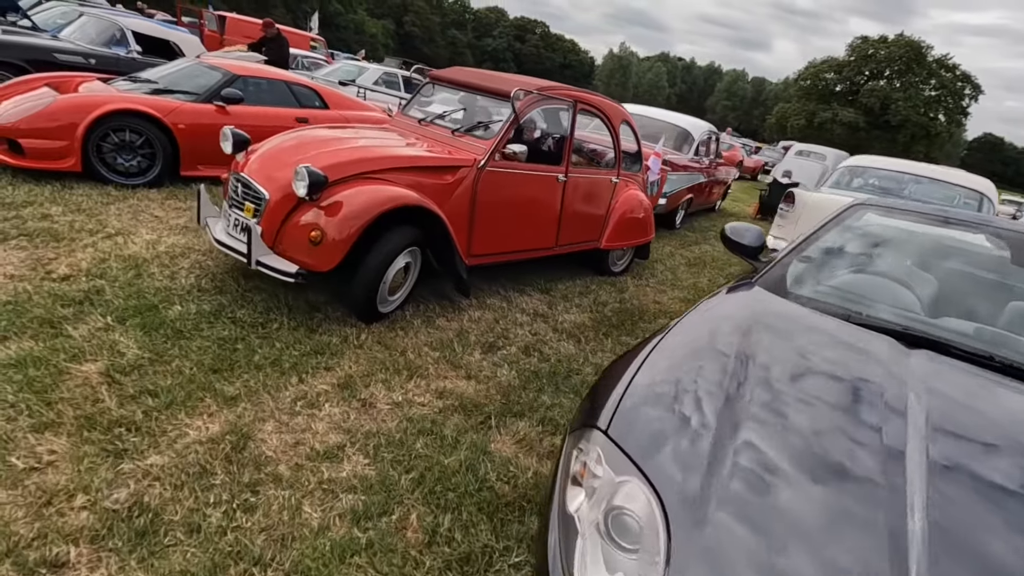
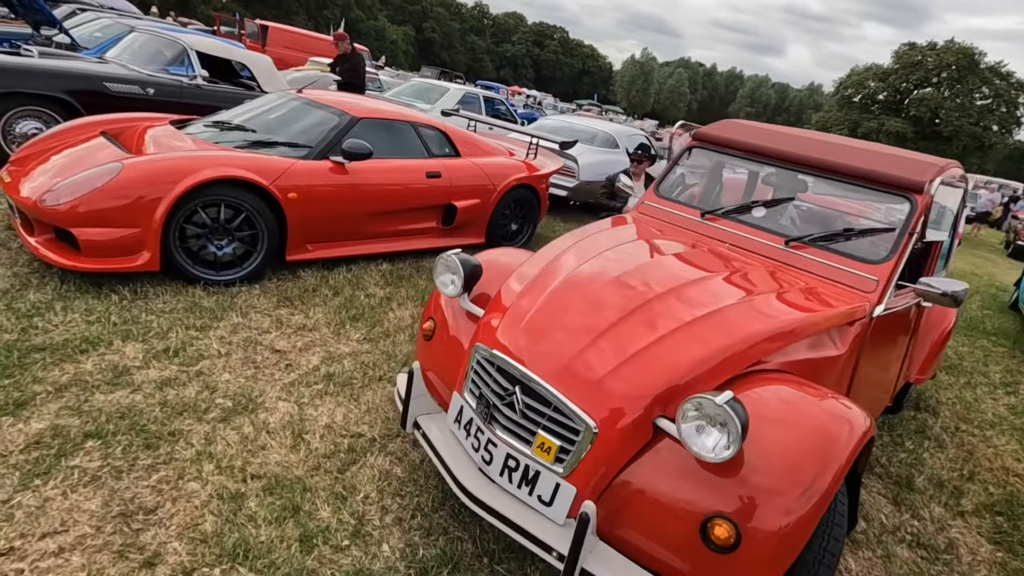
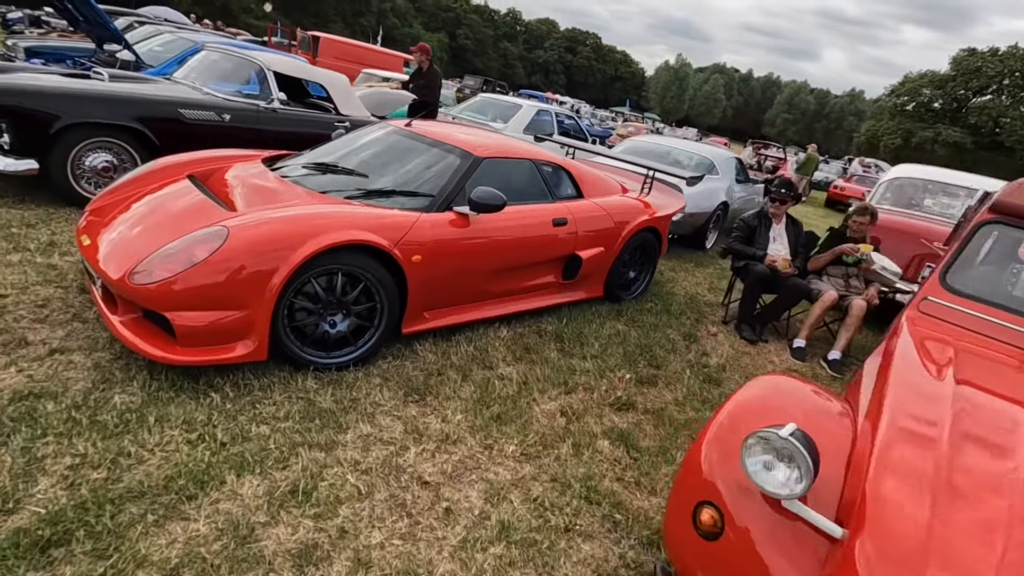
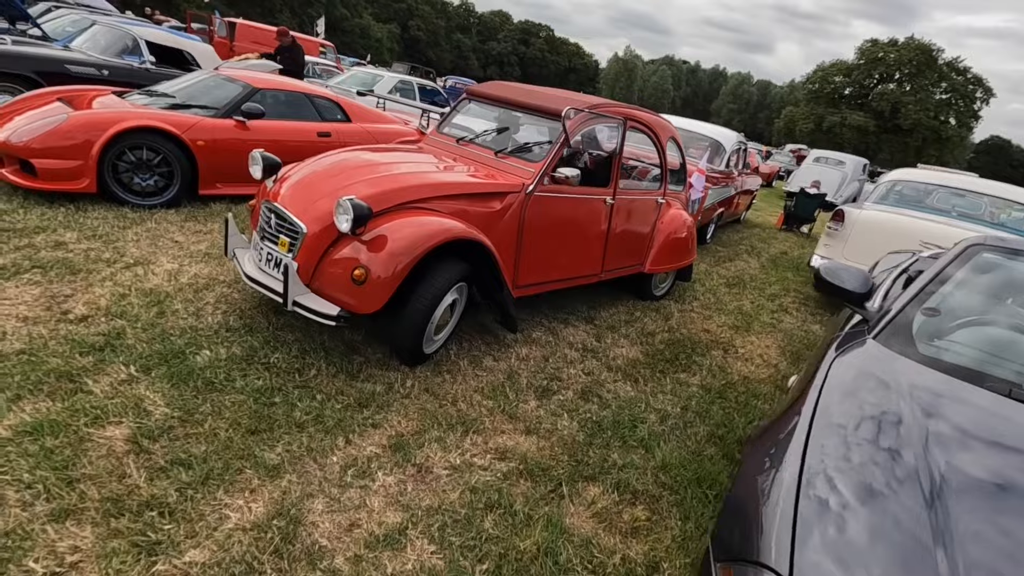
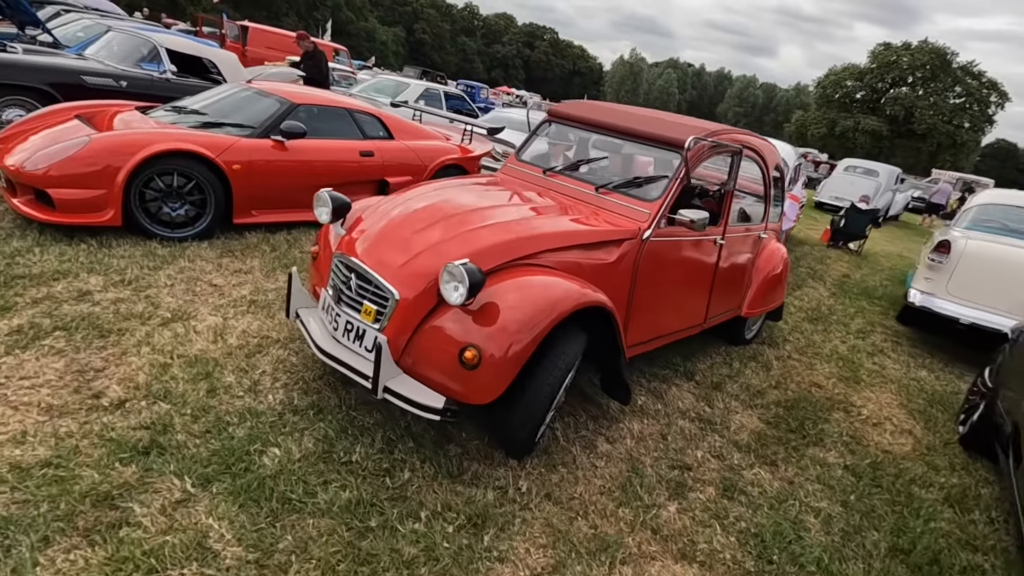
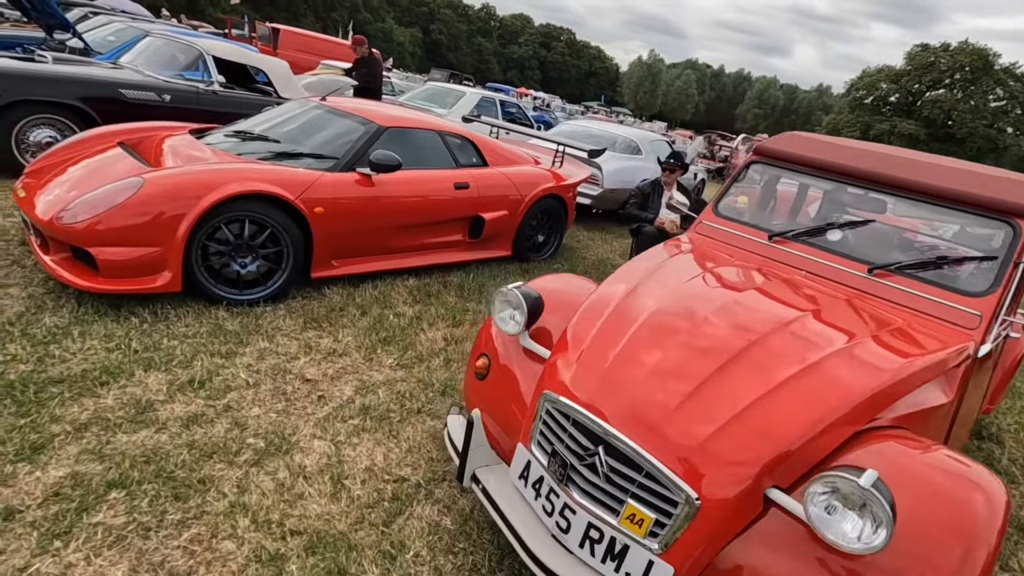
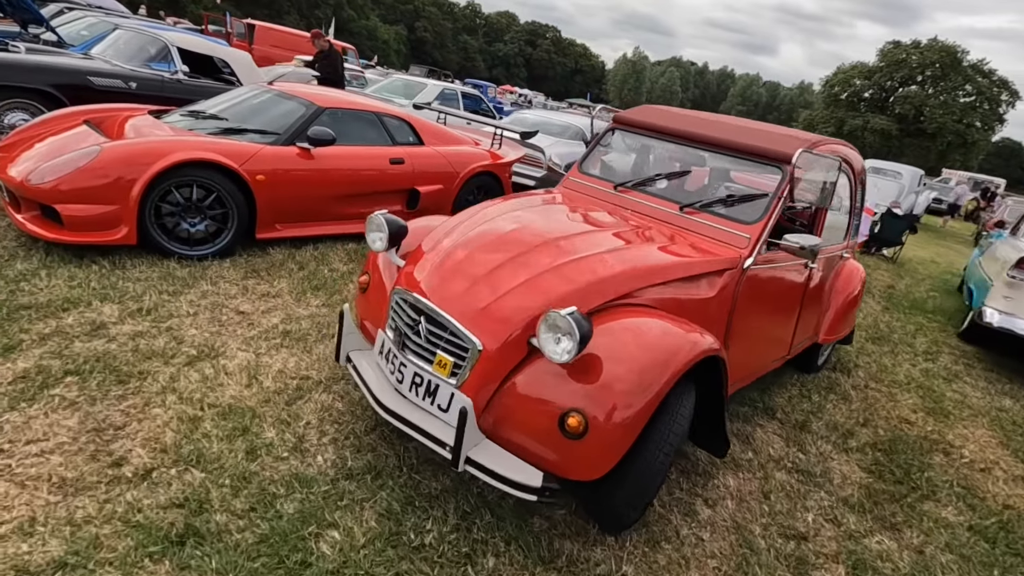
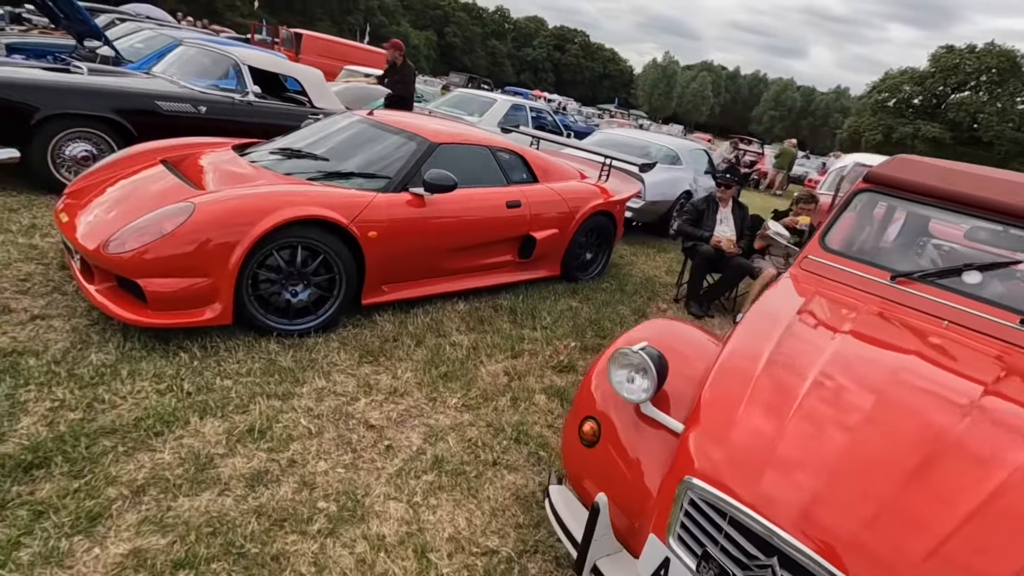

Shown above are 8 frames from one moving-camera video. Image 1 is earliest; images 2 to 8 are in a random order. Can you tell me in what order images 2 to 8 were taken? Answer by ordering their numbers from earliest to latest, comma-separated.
4, 5, 7, 2, 6, 8, 3
